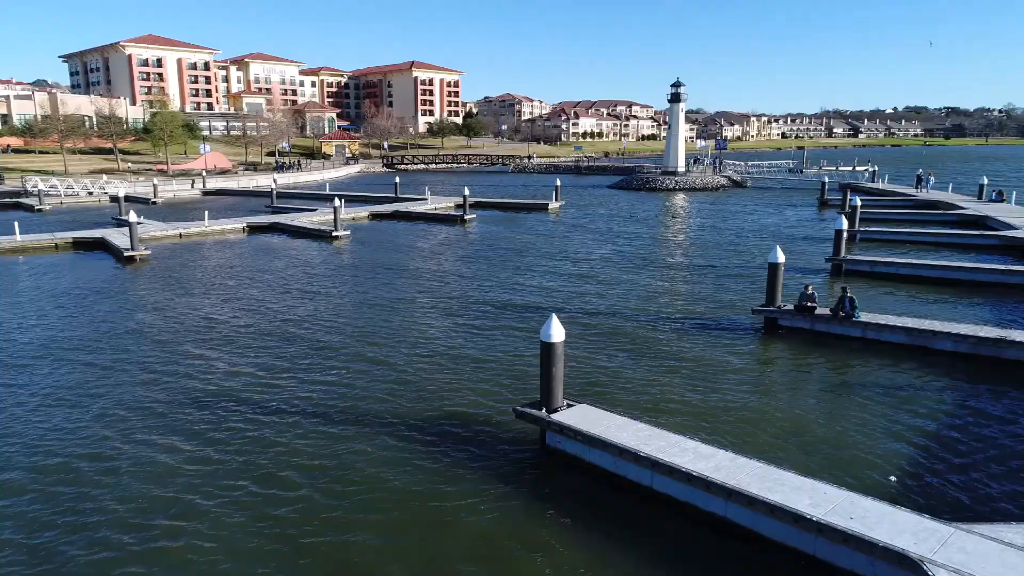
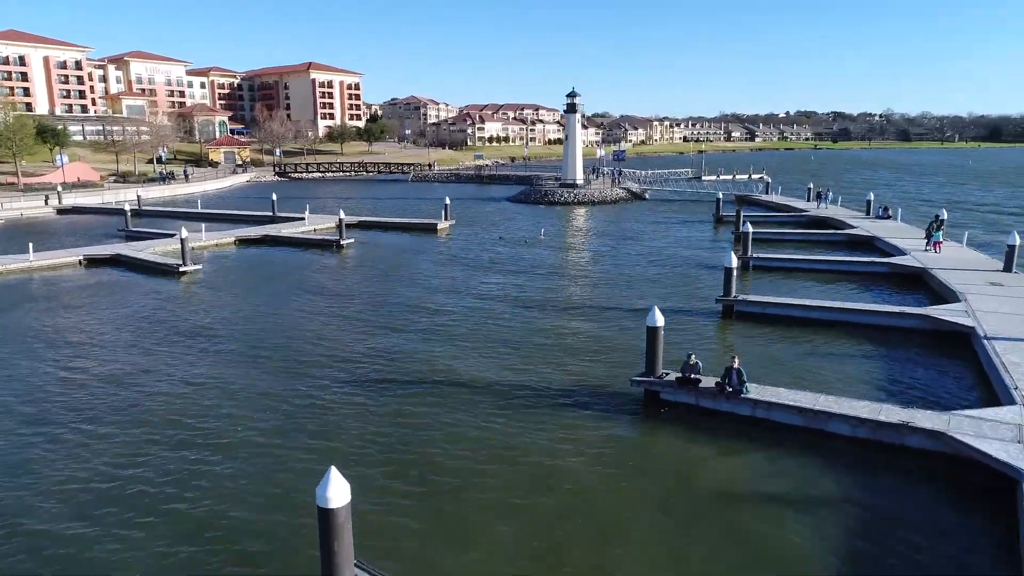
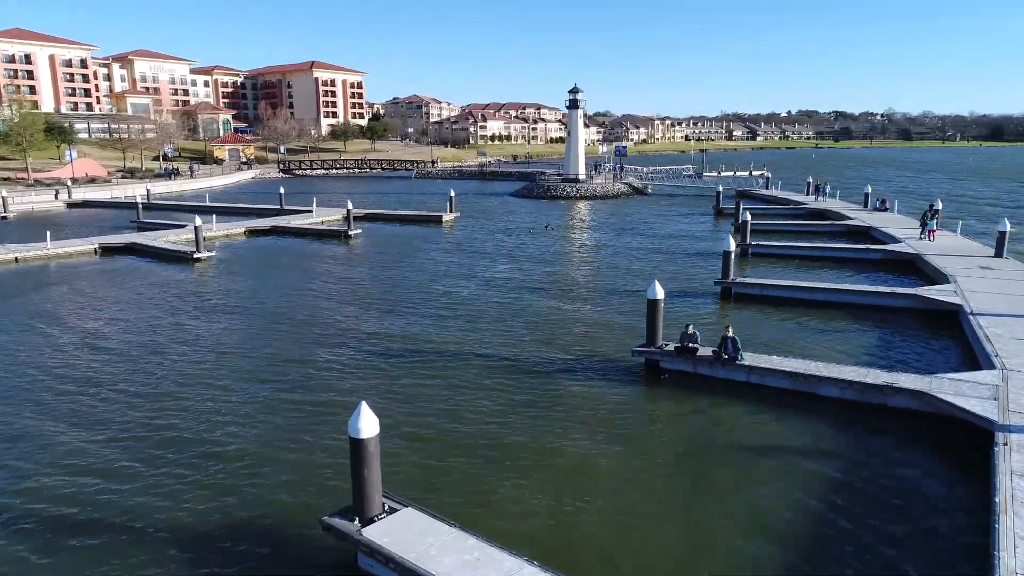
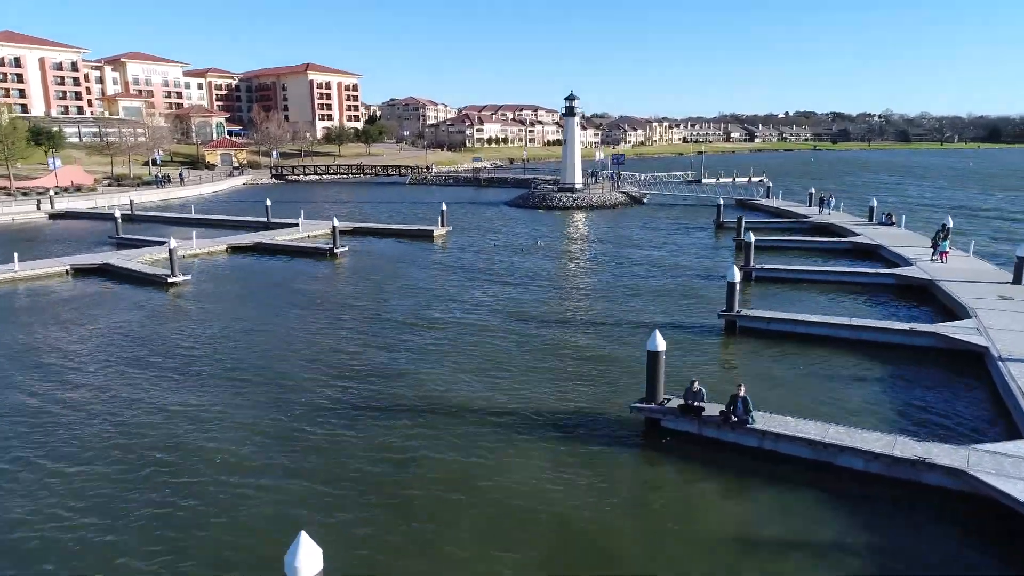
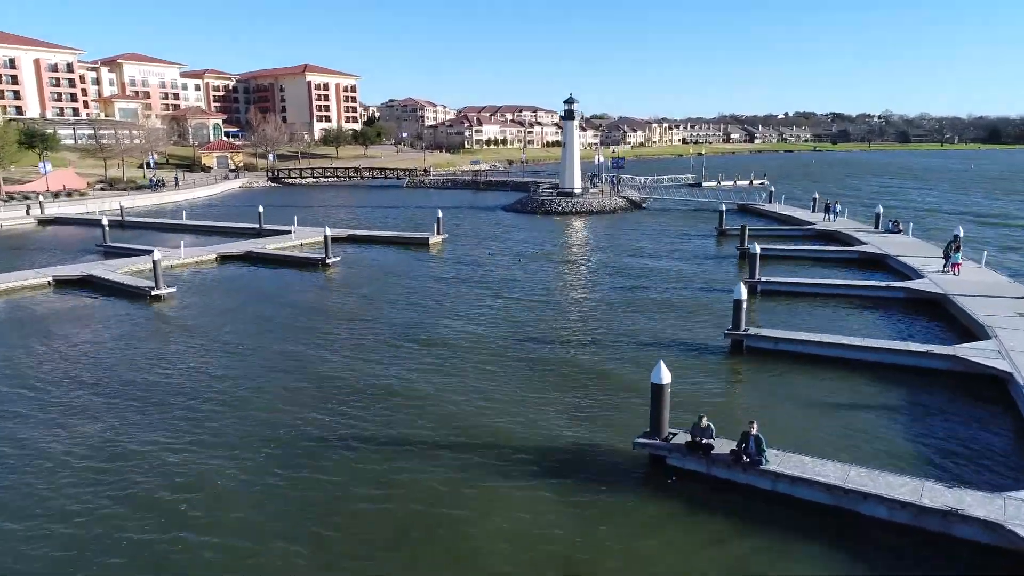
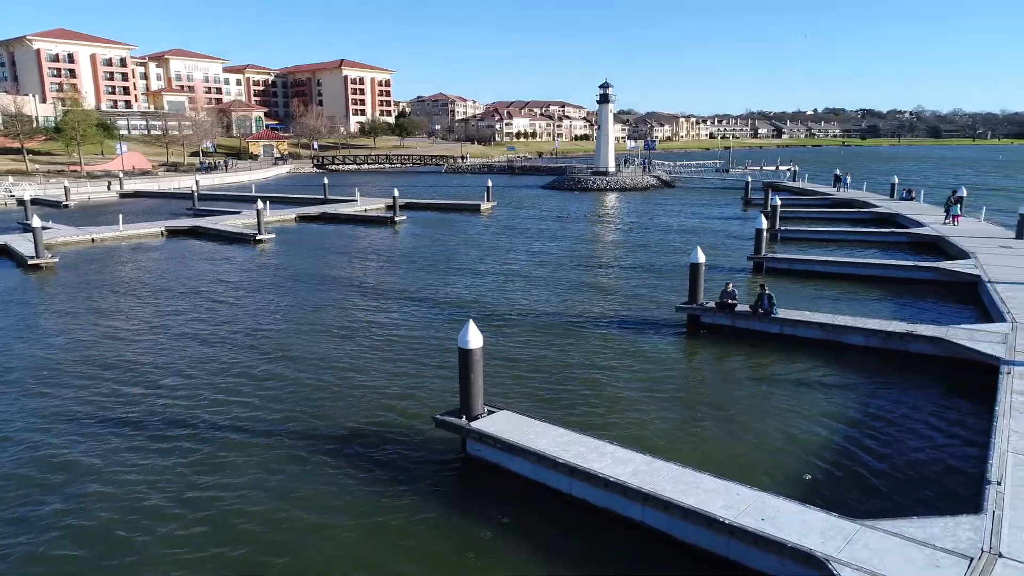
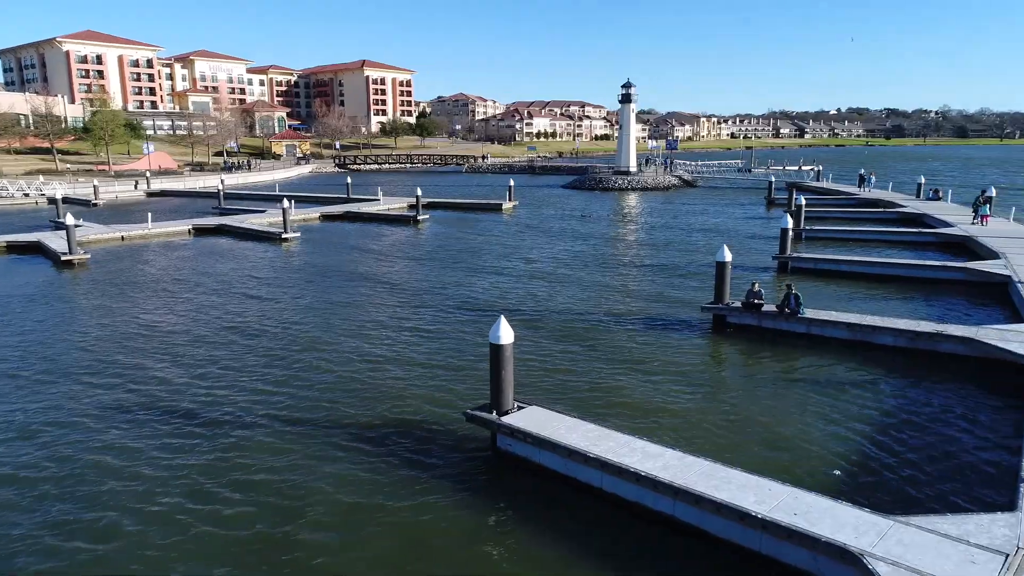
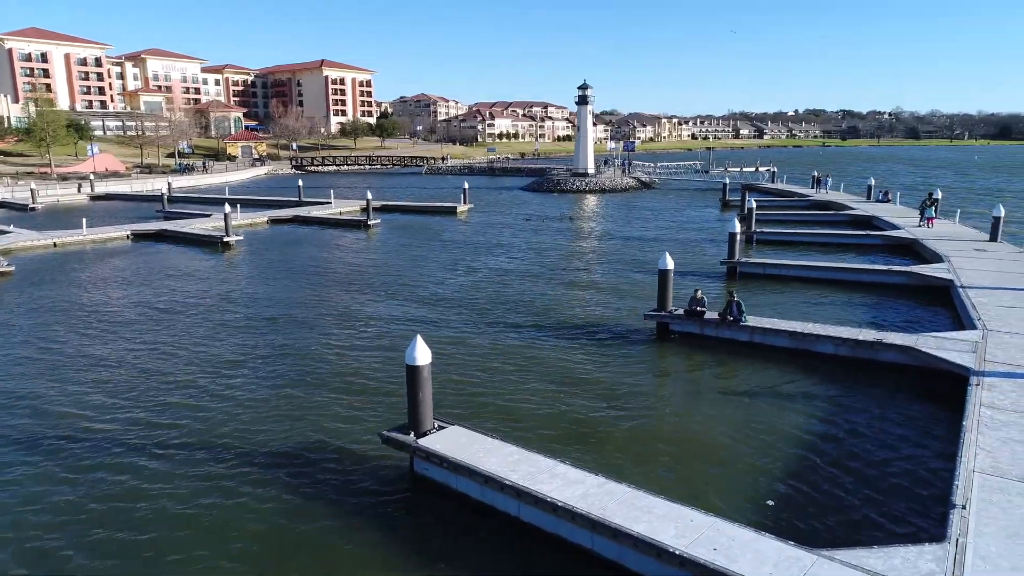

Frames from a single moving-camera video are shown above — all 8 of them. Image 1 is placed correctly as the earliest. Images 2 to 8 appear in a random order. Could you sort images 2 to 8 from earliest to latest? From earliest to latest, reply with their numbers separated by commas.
7, 6, 8, 3, 2, 4, 5
